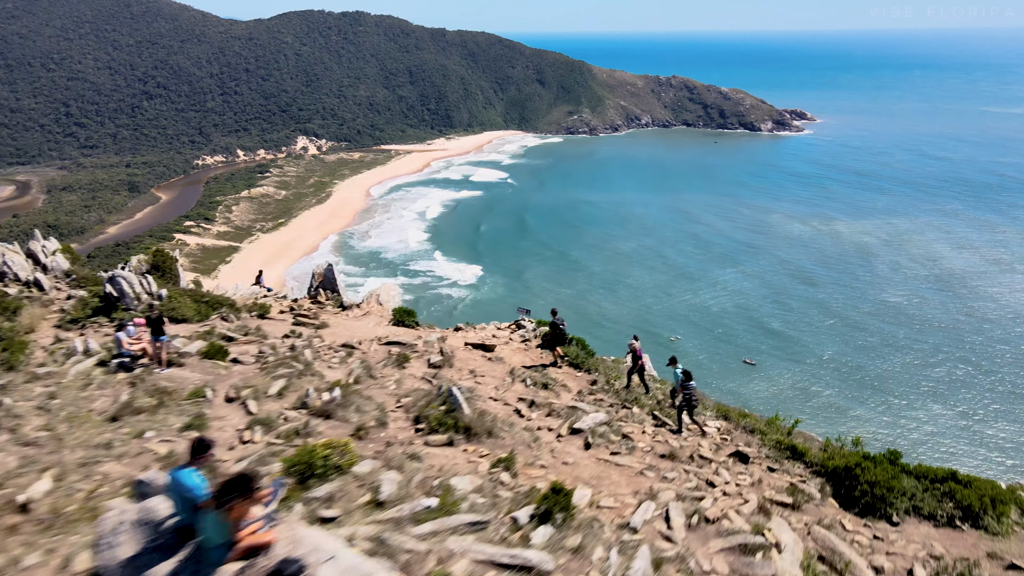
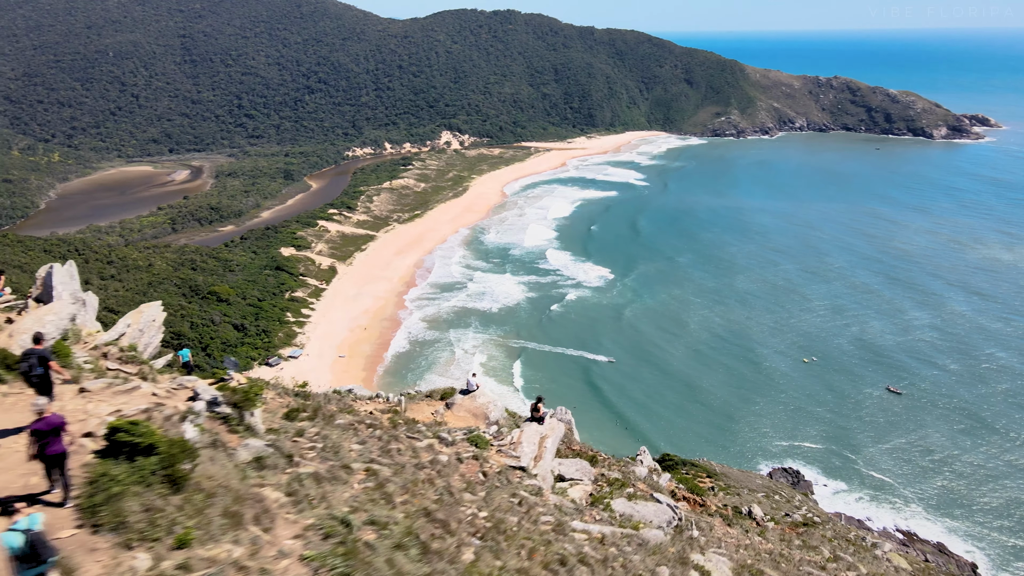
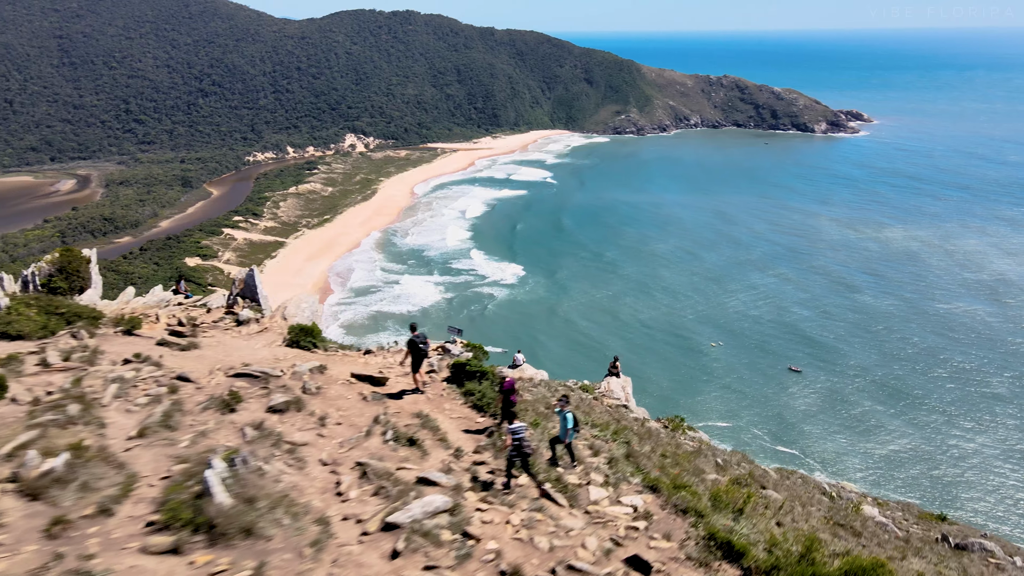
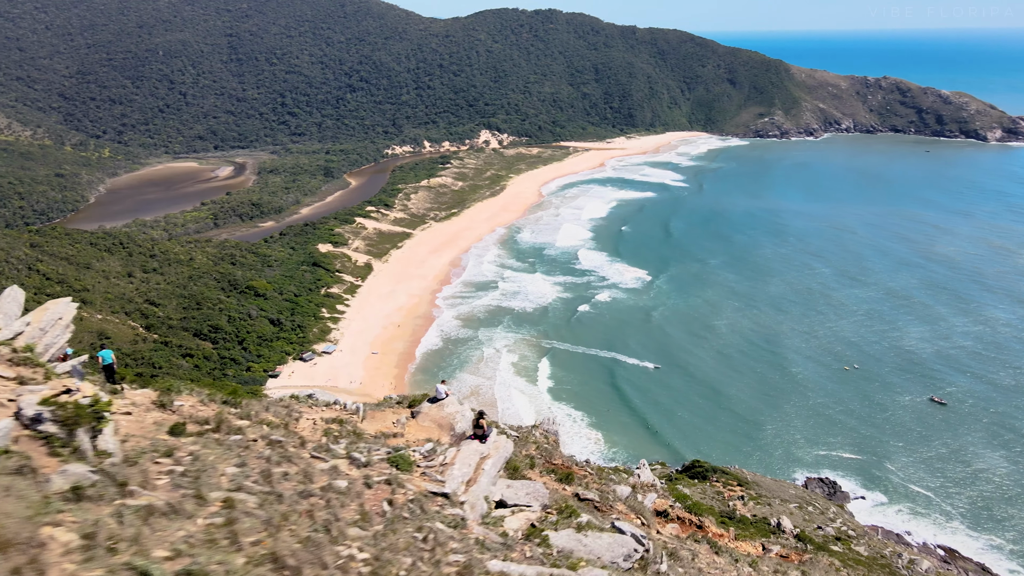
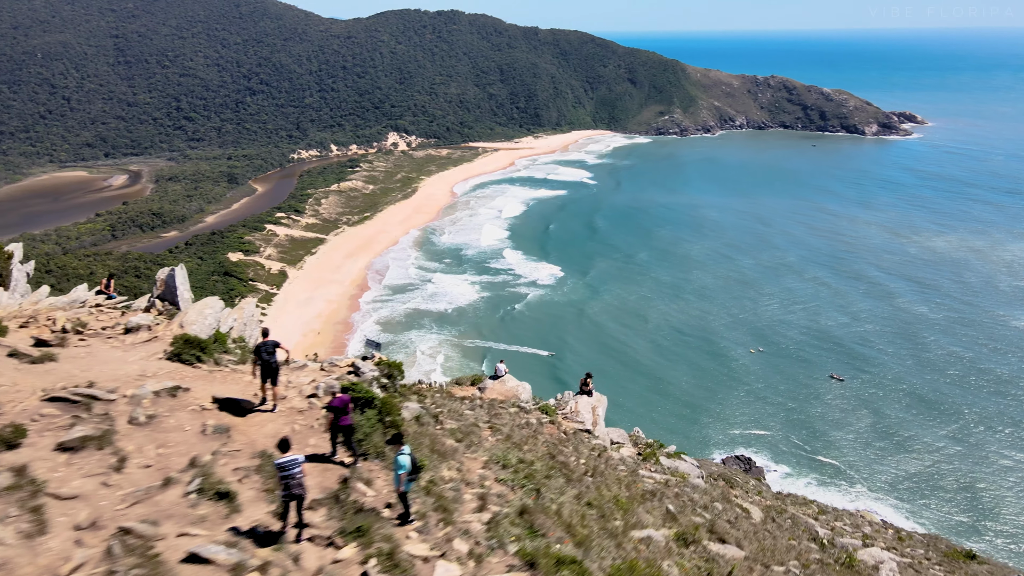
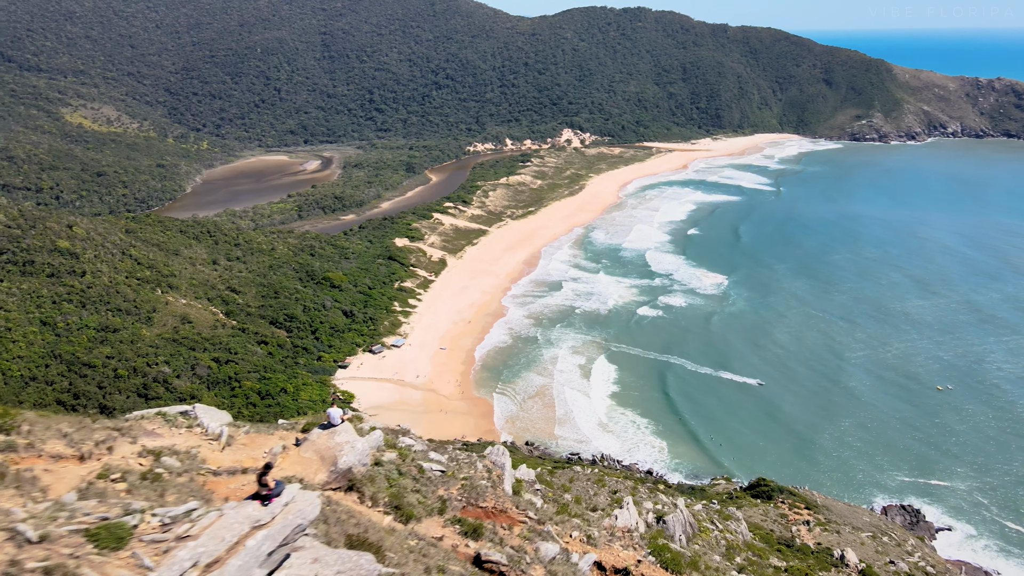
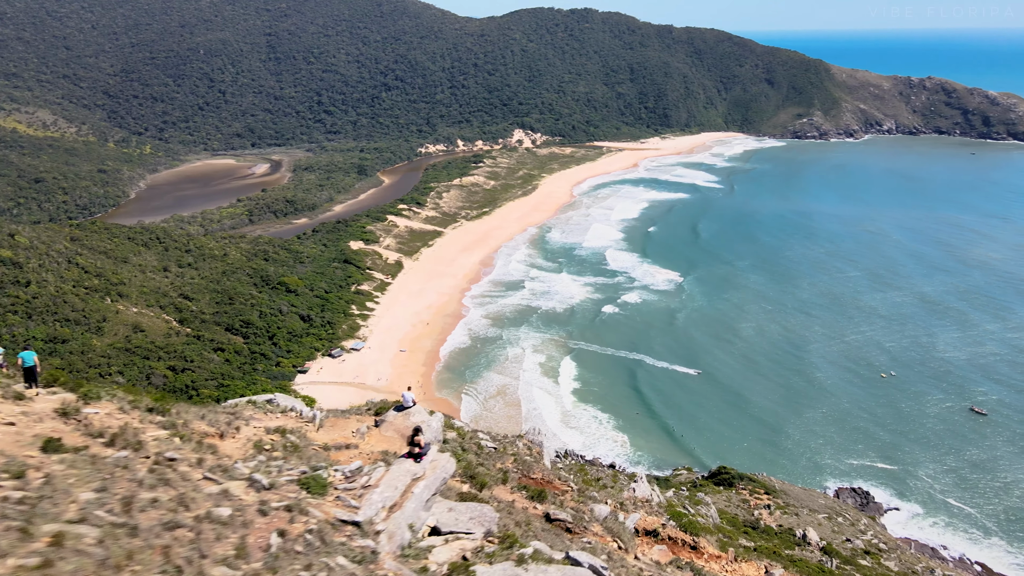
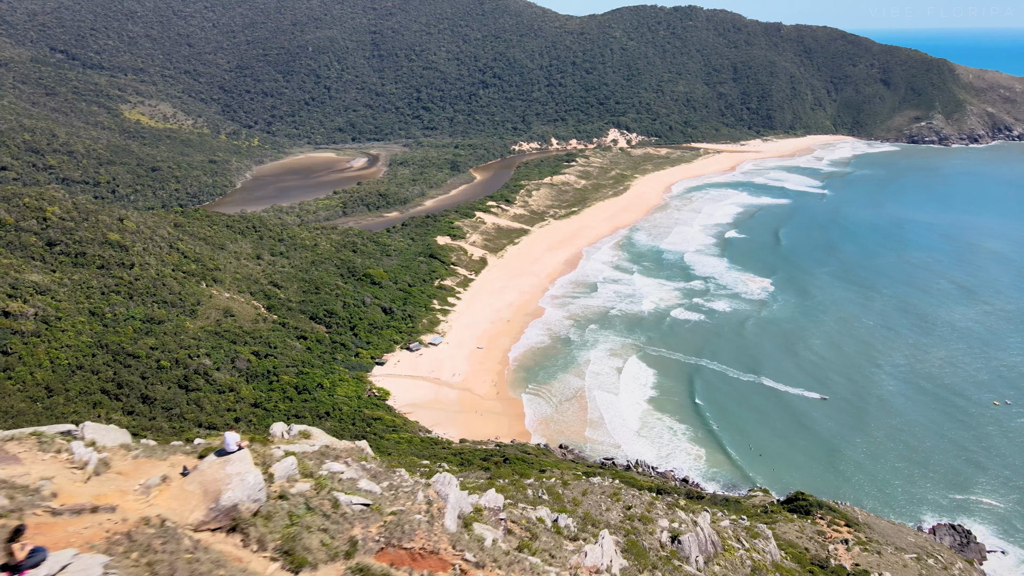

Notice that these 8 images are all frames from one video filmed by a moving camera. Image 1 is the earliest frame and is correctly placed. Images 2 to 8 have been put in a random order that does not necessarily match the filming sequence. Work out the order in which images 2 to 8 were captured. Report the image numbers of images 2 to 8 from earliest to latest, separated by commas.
3, 5, 2, 4, 7, 6, 8
